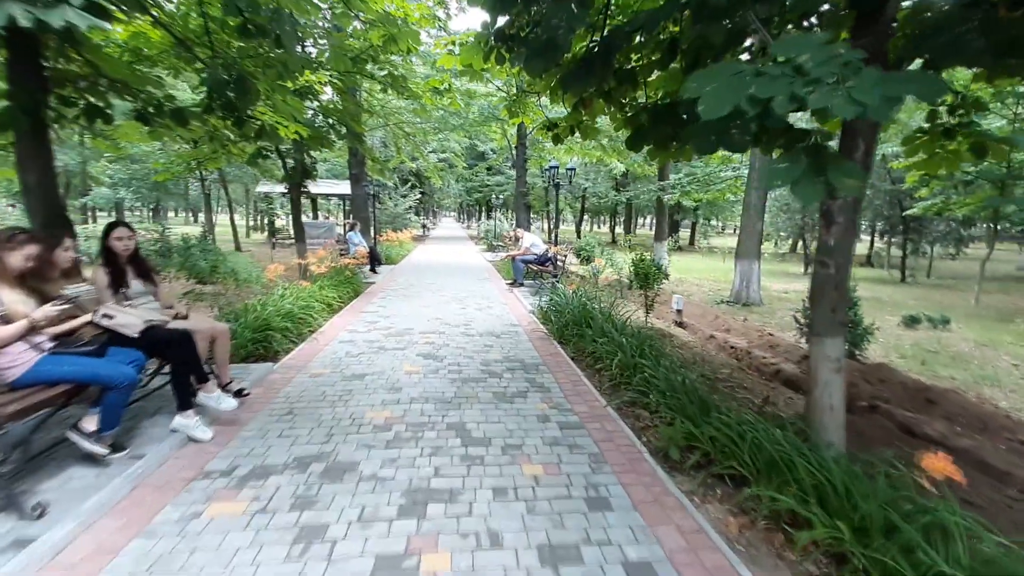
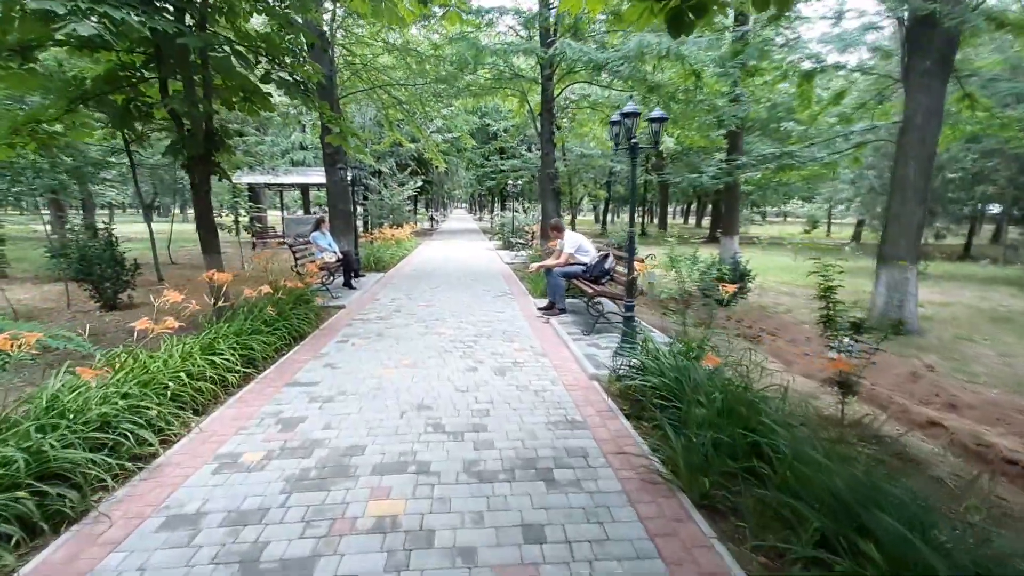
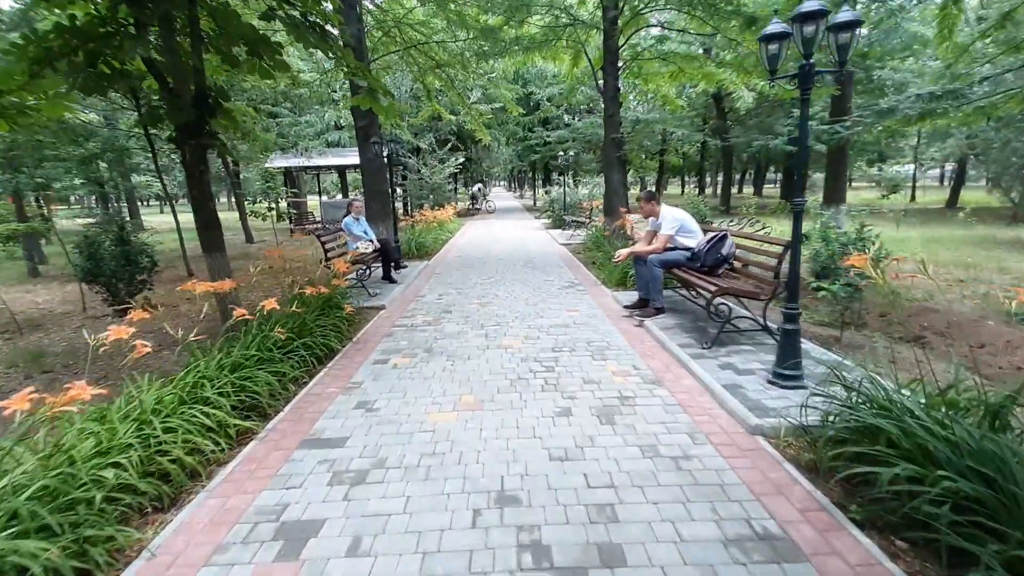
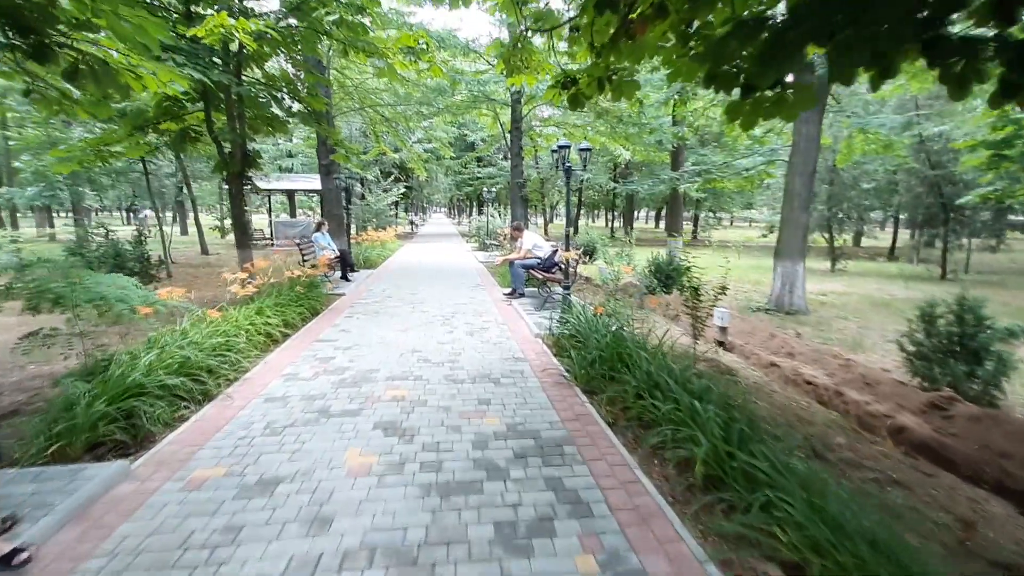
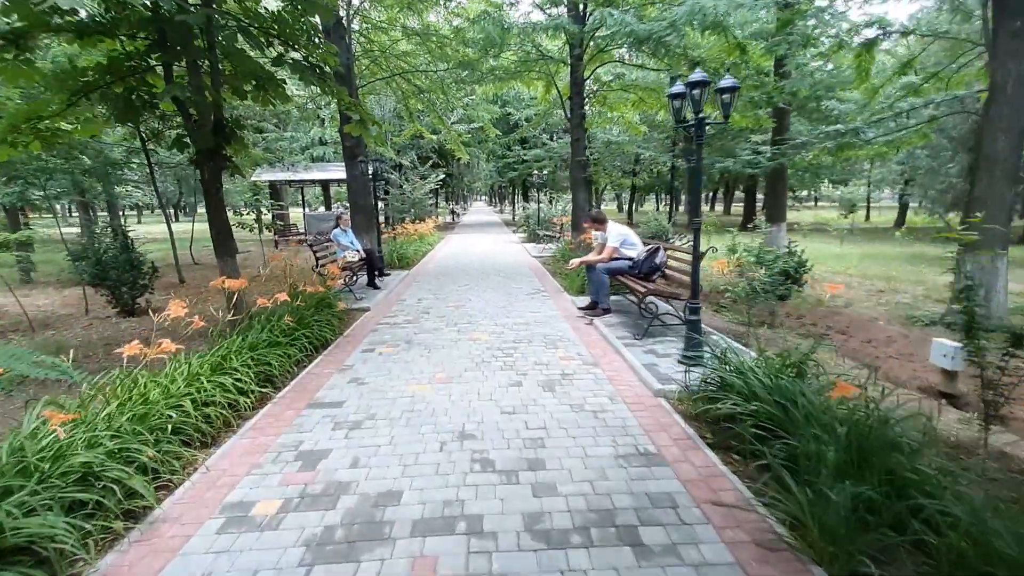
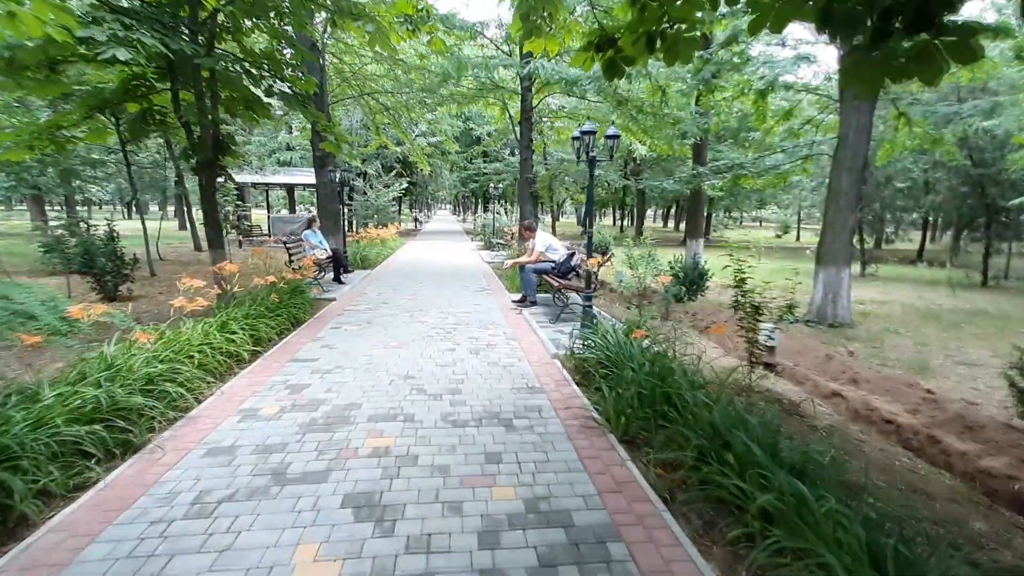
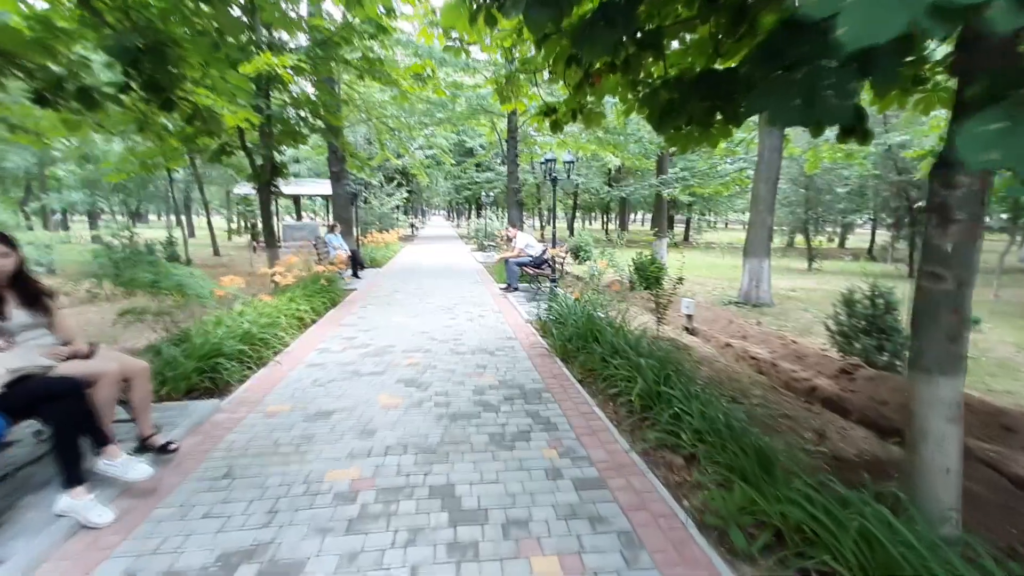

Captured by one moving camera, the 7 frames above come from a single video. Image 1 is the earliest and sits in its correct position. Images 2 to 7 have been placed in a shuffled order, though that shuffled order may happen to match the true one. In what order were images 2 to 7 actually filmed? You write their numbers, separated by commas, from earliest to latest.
7, 4, 6, 2, 5, 3
